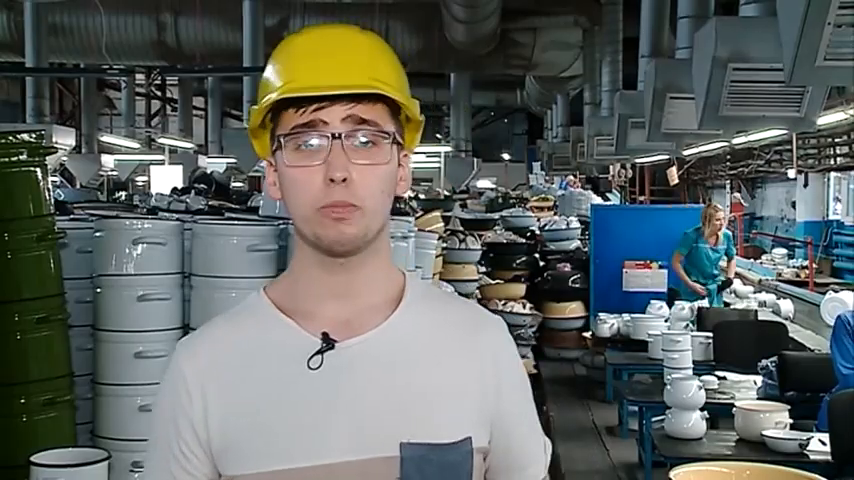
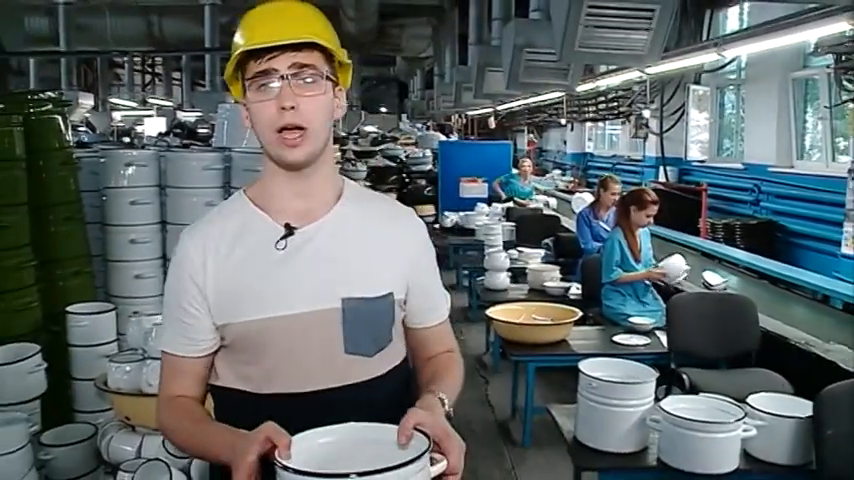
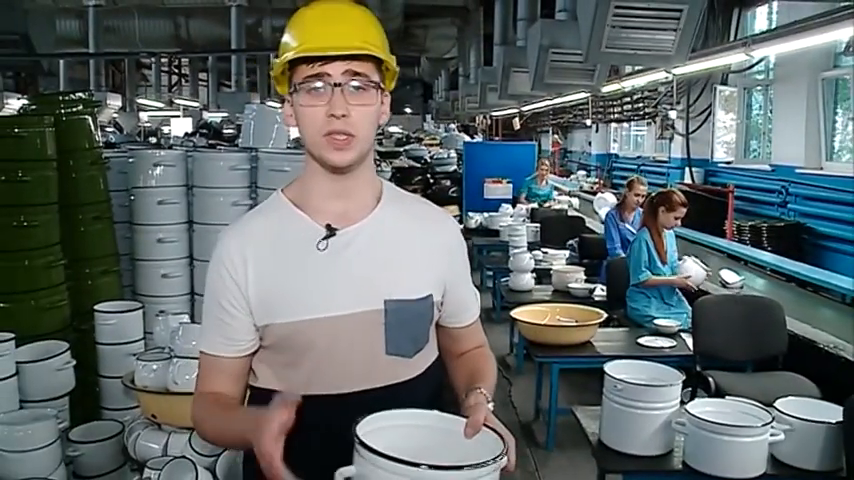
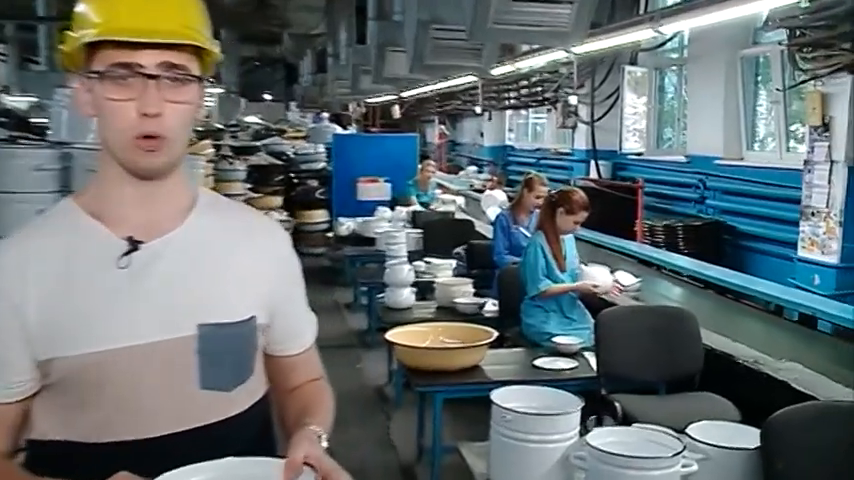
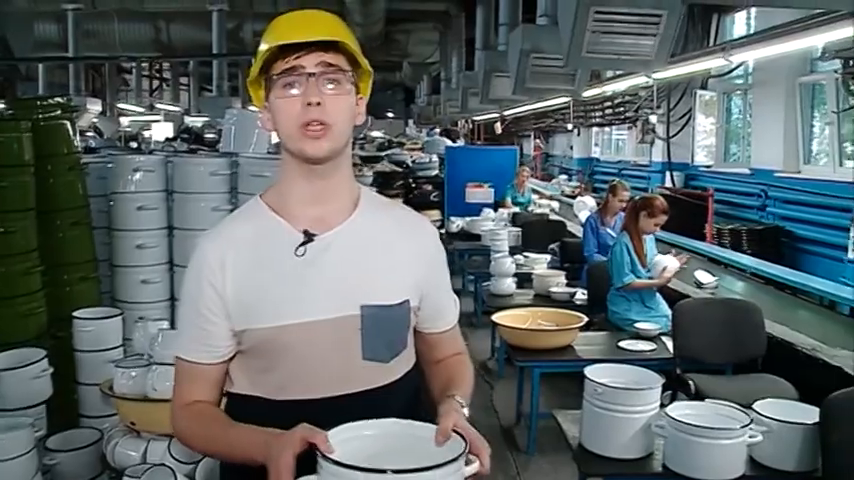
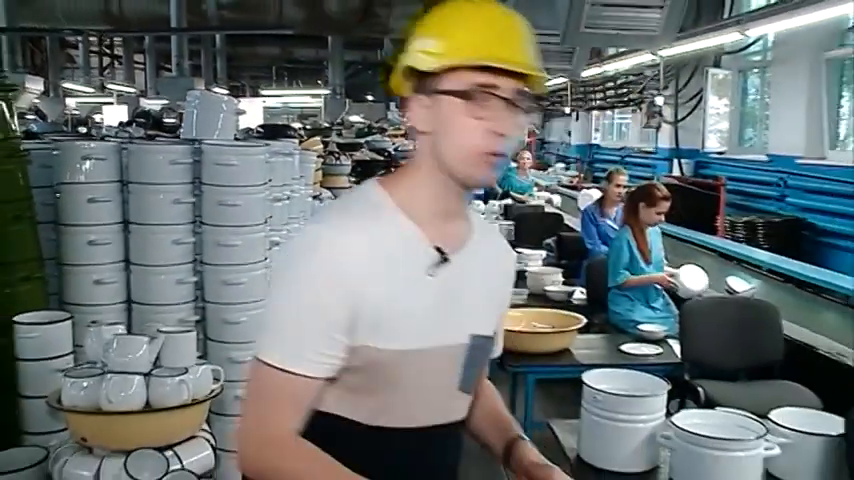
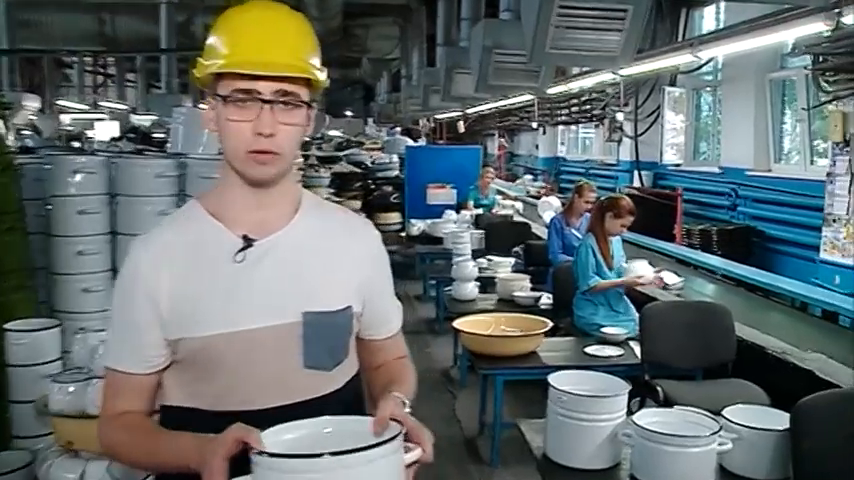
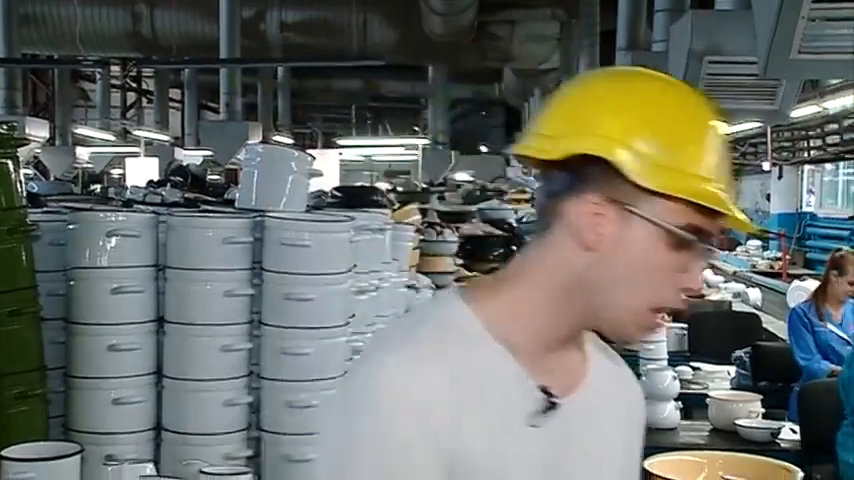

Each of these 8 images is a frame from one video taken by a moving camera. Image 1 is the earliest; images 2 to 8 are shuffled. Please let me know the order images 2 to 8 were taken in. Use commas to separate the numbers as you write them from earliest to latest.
8, 6, 2, 3, 5, 7, 4
